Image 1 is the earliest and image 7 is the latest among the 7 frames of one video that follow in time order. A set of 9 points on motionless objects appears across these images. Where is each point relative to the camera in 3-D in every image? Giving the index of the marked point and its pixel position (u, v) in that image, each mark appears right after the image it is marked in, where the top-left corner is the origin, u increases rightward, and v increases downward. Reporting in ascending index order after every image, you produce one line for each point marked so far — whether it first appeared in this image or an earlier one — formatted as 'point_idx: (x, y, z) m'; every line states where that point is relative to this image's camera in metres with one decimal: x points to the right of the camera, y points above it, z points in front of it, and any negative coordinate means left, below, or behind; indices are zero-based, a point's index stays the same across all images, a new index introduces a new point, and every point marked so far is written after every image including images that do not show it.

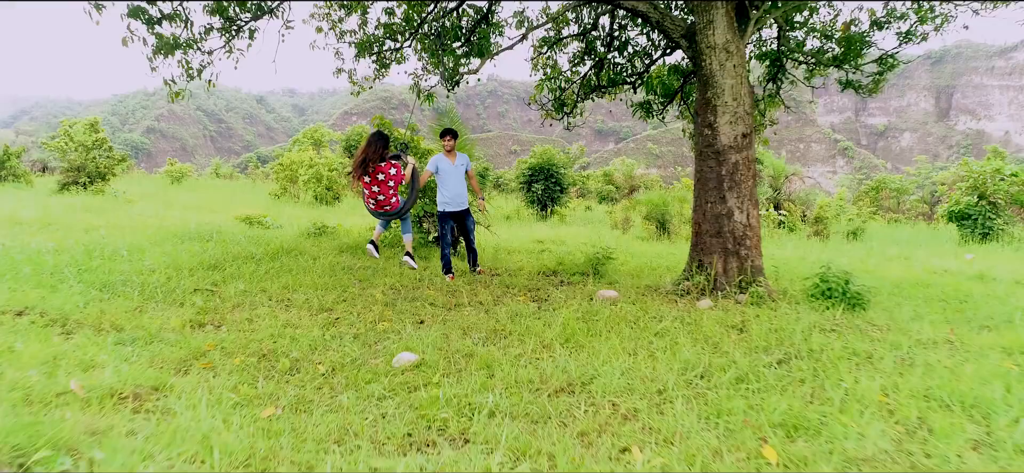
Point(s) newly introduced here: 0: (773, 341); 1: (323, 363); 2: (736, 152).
0: (+0.9, -0.4, +2.8) m
1: (-0.6, -0.4, +2.6) m
2: (+1.0, +0.4, +3.6) m
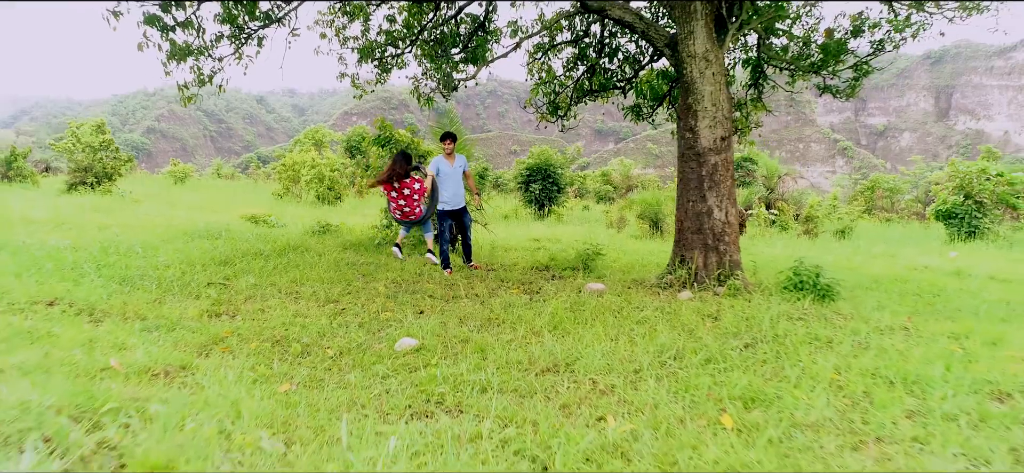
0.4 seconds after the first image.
0: (+0.8, -0.3, +3.0) m
1: (-0.6, -0.4, +2.9) m
2: (+0.9, +0.4, +3.8) m
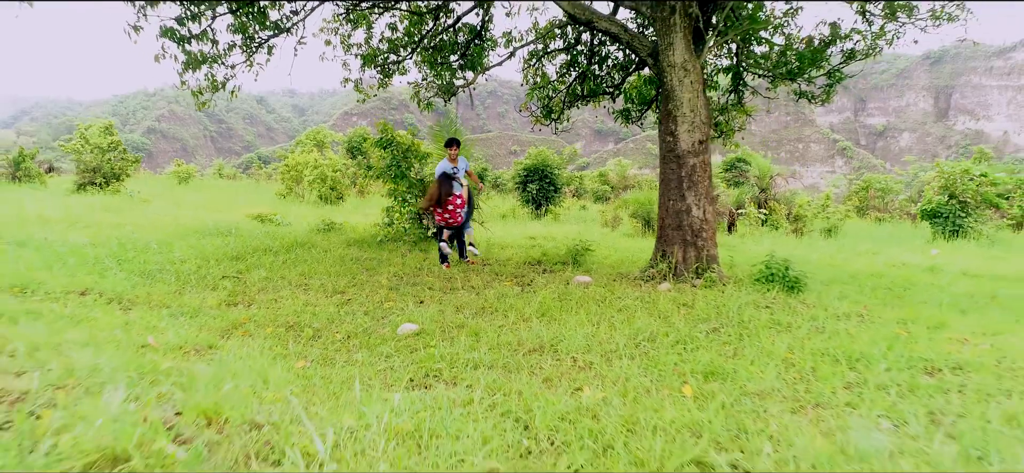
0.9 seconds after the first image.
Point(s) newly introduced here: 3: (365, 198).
0: (+0.8, -0.3, +3.3) m
1: (-0.7, -0.4, +3.2) m
2: (+0.9, +0.4, +4.1) m
3: (-2.3, +0.6, +12.7) m
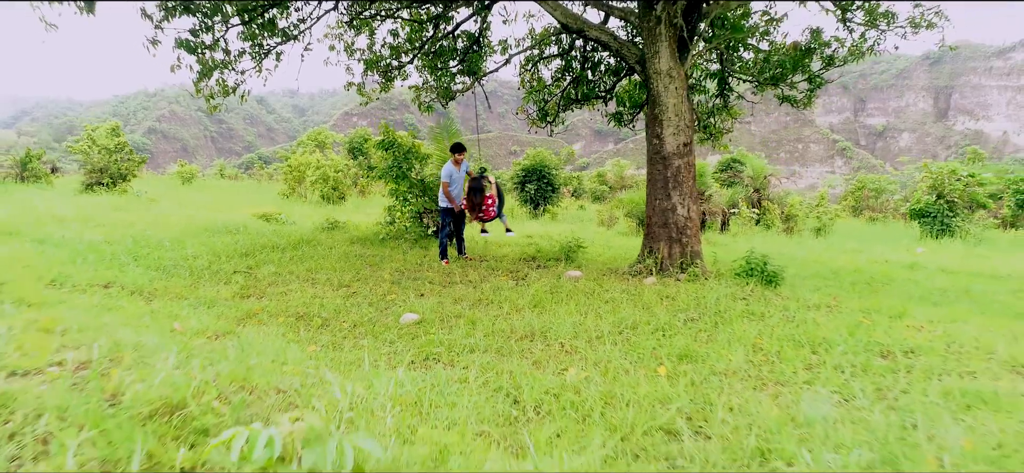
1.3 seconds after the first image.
0: (+0.8, -0.3, +3.6) m
1: (-0.7, -0.3, +3.4) m
2: (+0.9, +0.4, +4.4) m
3: (-2.3, +0.6, +13.0) m
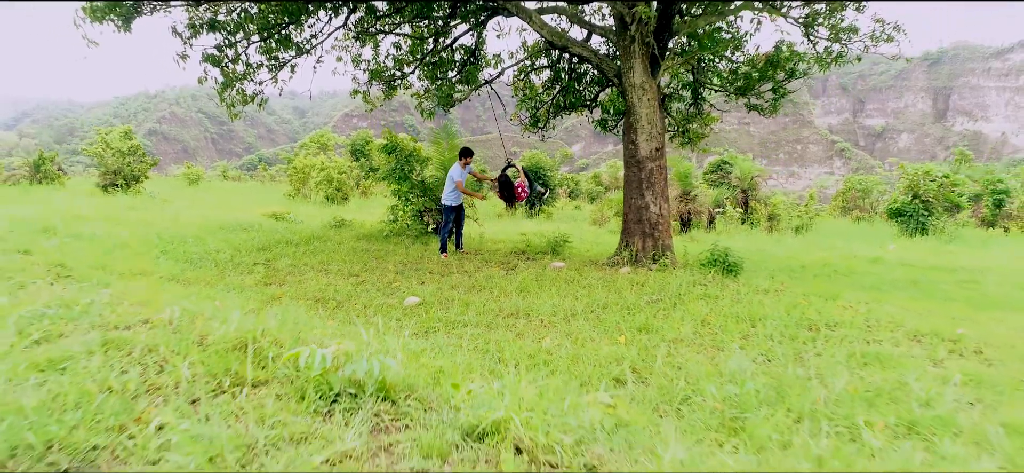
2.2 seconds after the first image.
0: (+0.7, -0.3, +4.1) m
1: (-0.7, -0.3, +4.0) m
2: (+0.8, +0.4, +4.9) m
3: (-2.3, +0.6, +13.5) m
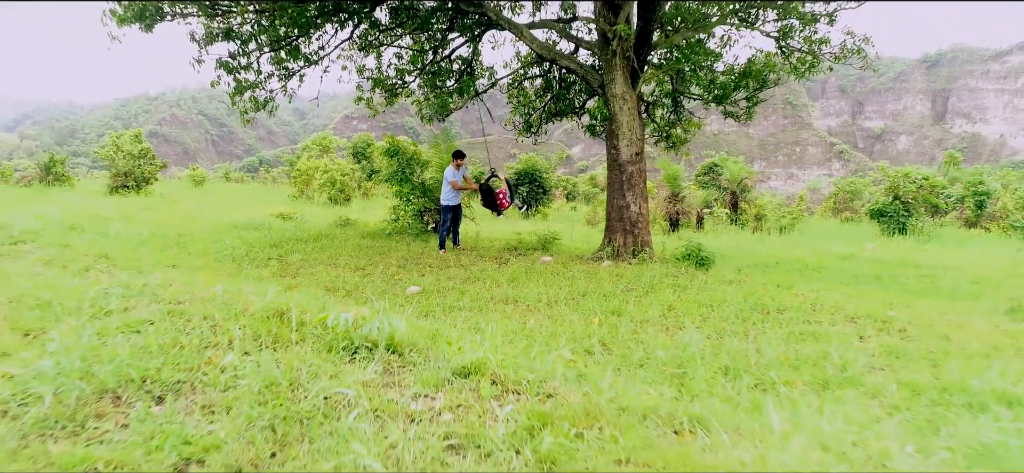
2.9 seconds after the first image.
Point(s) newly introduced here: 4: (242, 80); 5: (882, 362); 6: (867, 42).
0: (+0.7, -0.2, +4.6) m
1: (-0.8, -0.3, +4.4) m
2: (+0.8, +0.5, +5.4) m
3: (-2.4, +0.6, +14.0) m
4: (-2.0, +1.1, +6.0) m
5: (+1.3, -0.4, +2.9) m
6: (+3.1, +1.7, +7.2) m
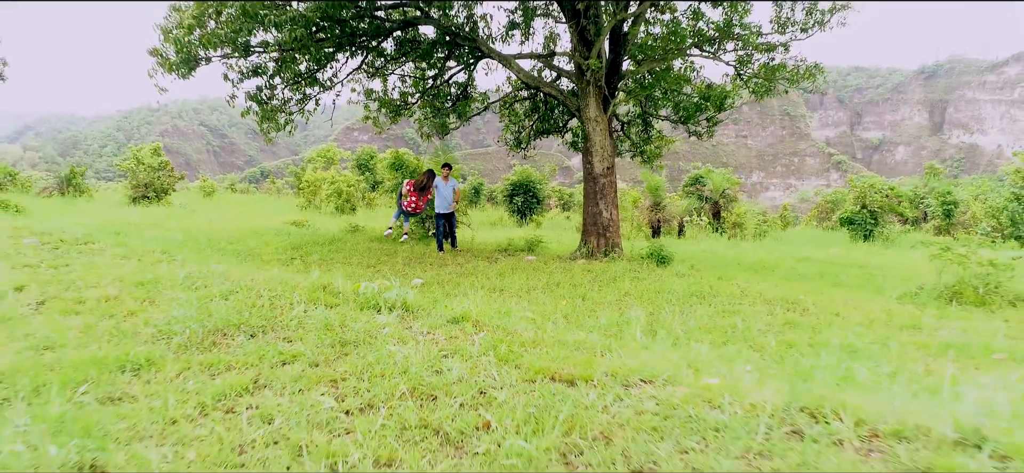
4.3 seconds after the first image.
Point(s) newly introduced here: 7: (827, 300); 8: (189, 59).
0: (+0.6, -0.3, +5.5) m
1: (-0.9, -0.3, +5.3) m
2: (+0.7, +0.4, +6.3) m
3: (-2.5, +0.5, +14.9) m
4: (-2.0, +1.1, +7.0) m
5: (+1.2, -0.4, +3.8) m
6: (+3.0, +1.7, +8.2) m
7: (+1.8, -0.4, +4.6) m
8: (-2.3, +1.3, +5.9) m
